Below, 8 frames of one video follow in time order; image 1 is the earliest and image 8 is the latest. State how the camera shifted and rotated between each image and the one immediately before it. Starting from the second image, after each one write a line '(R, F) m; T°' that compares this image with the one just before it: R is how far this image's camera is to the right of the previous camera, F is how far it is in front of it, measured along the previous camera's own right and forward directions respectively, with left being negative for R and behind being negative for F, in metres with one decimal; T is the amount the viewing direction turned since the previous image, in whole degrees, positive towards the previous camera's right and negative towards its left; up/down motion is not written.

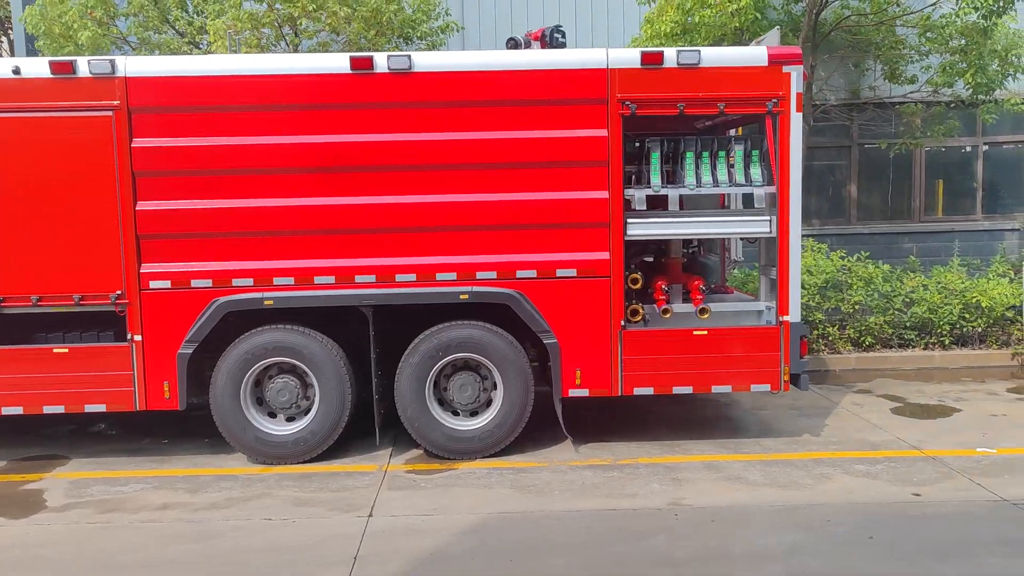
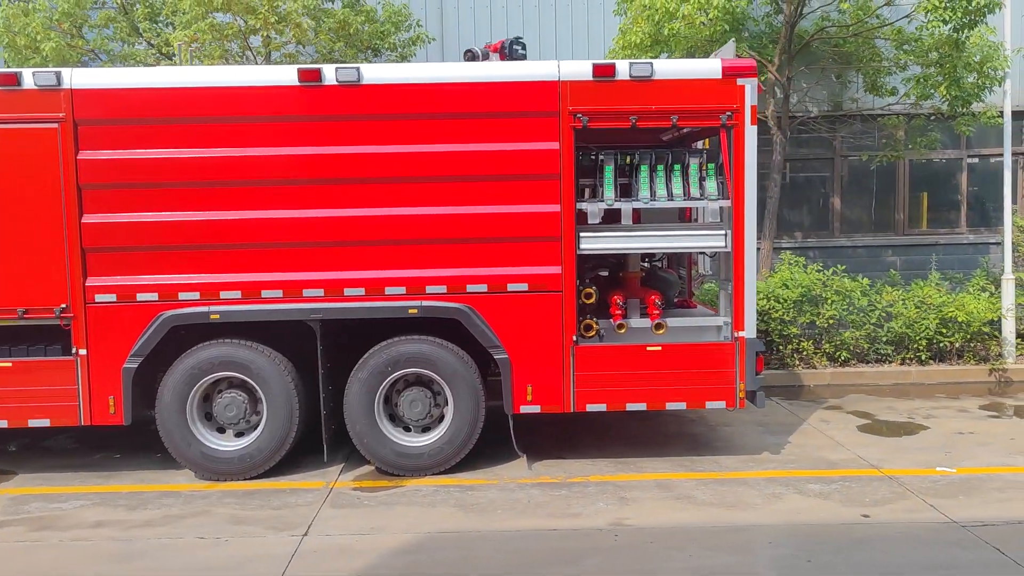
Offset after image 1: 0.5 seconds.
(+0.4, +0.1) m; -1°
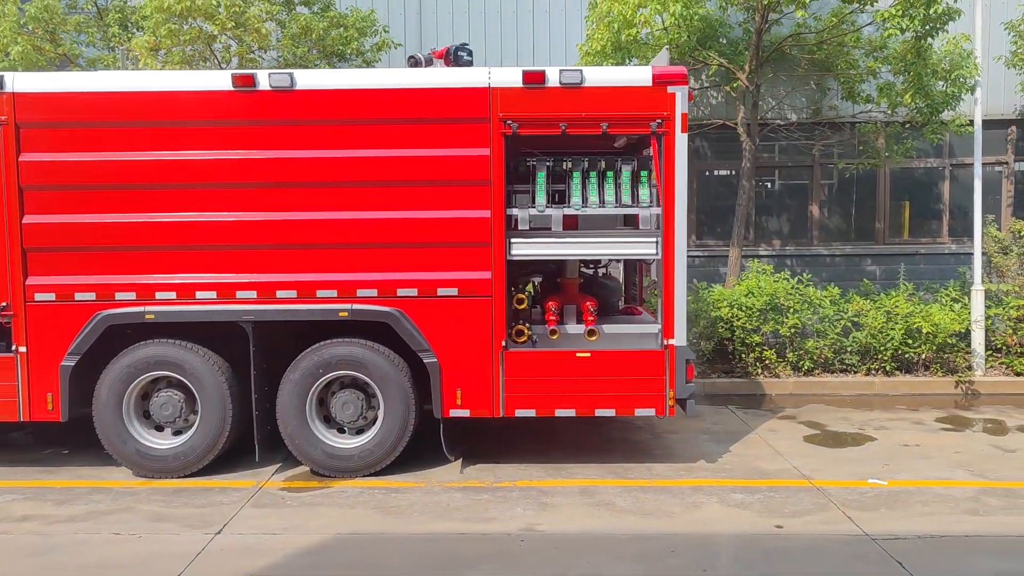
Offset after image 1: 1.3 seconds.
(+0.7, 0.0) m; -2°
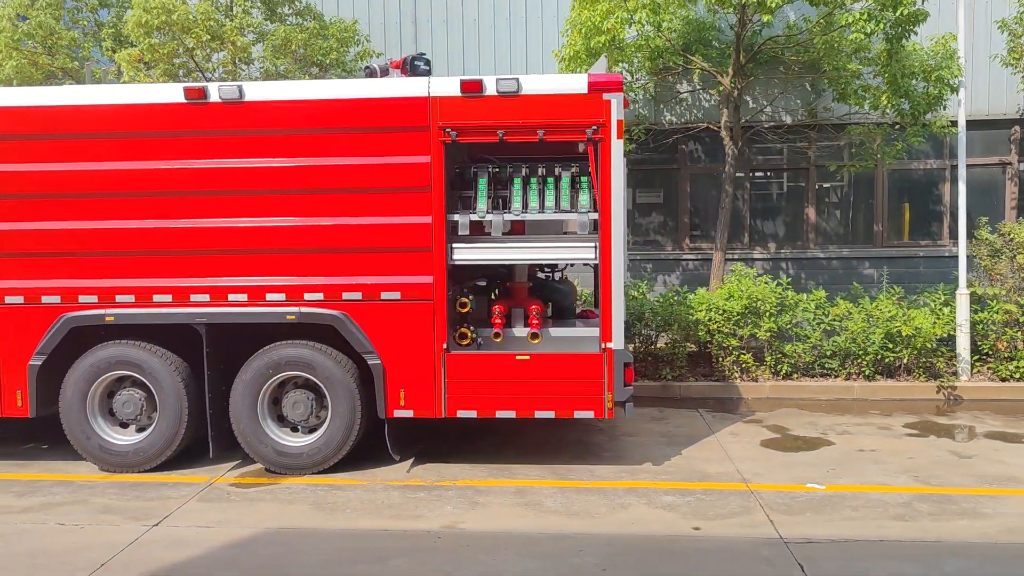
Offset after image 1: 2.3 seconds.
(+0.8, -0.1) m; -3°
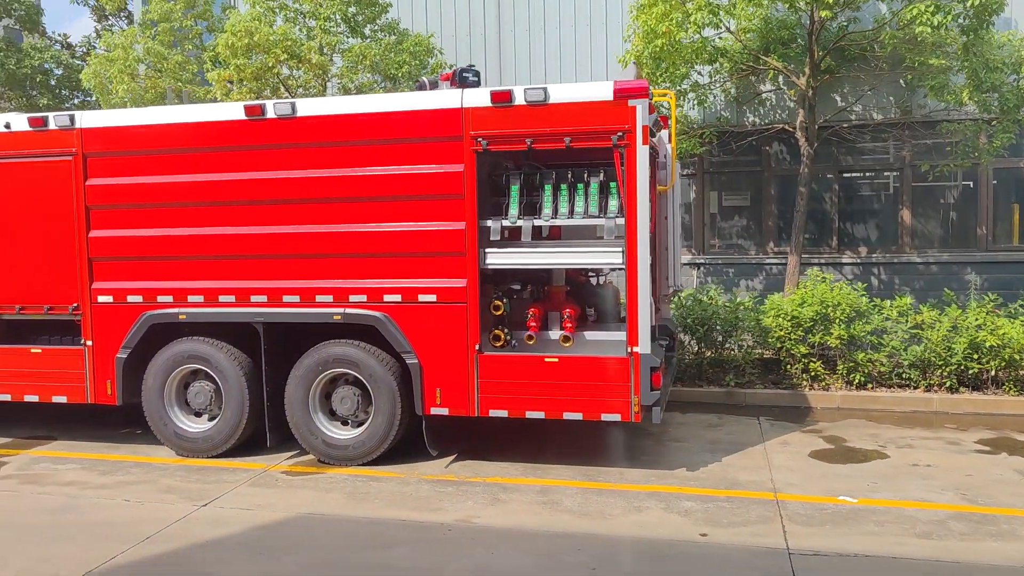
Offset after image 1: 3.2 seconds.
(+0.8, -0.1) m; -9°
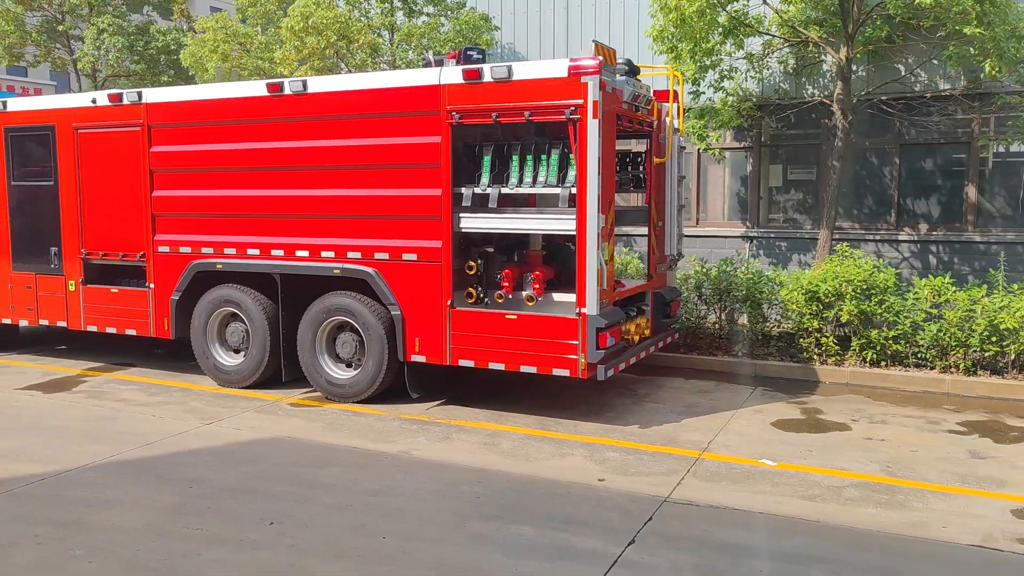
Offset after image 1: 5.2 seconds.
(+1.6, -0.4) m; -11°
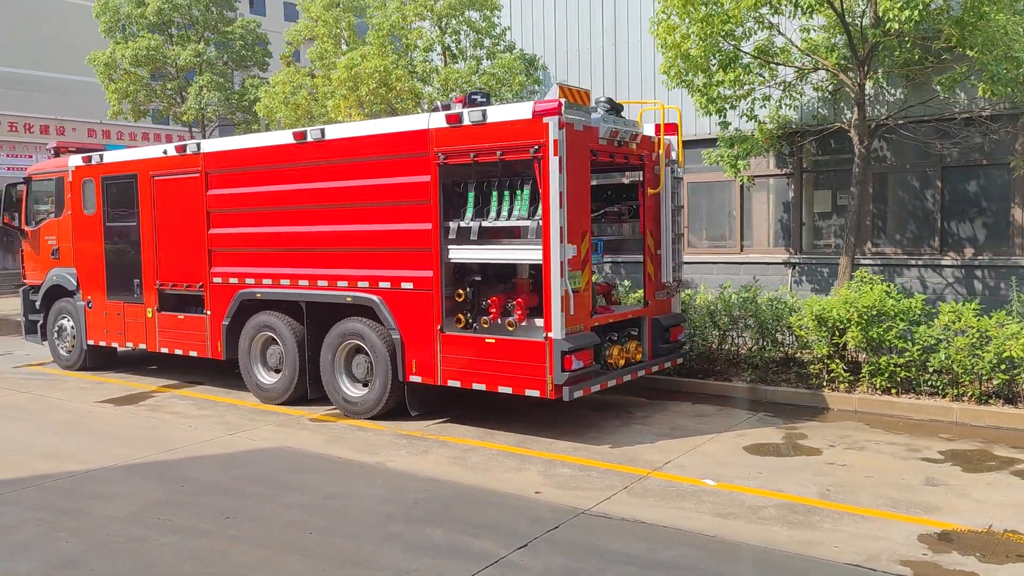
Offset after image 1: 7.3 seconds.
(+1.4, -0.4) m; -10°
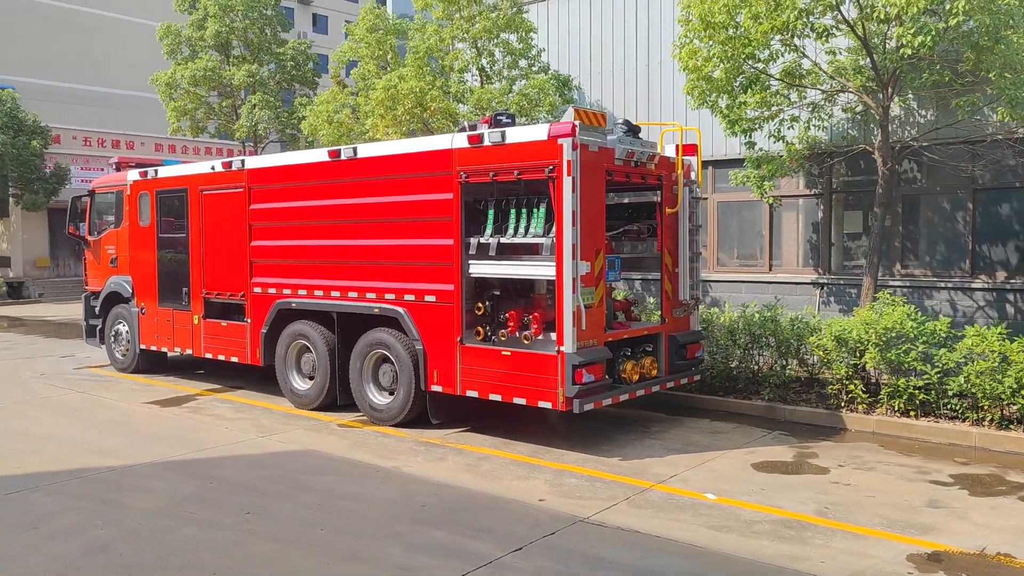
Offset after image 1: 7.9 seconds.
(+0.3, -0.3) m; -4°
